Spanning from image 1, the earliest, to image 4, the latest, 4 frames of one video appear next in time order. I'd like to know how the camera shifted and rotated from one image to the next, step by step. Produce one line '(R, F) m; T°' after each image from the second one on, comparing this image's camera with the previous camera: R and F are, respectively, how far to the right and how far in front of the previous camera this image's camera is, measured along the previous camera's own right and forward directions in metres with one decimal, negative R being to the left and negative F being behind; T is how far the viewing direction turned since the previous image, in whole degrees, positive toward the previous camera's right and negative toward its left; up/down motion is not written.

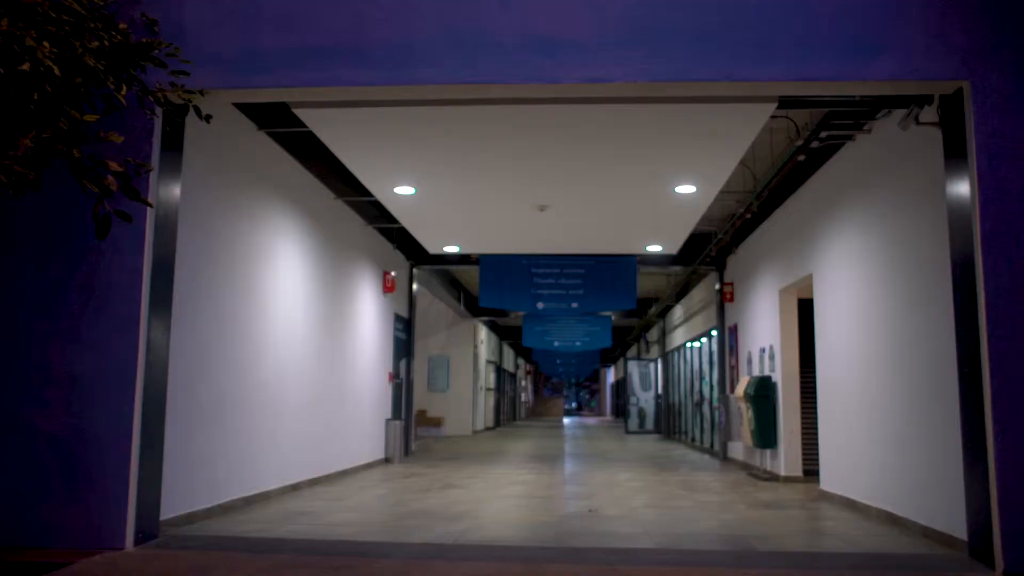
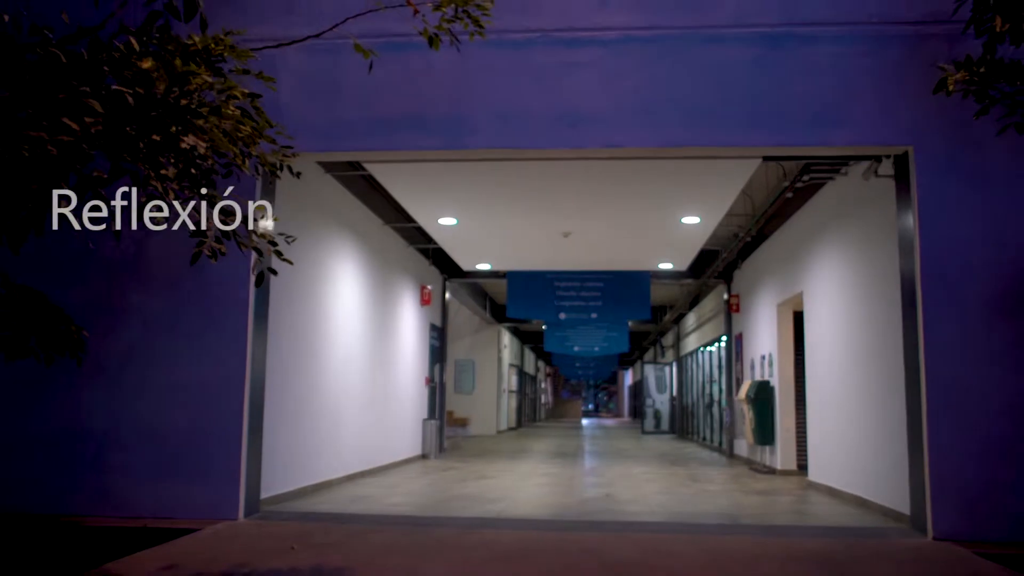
(-0.1, -1.2) m; -1°
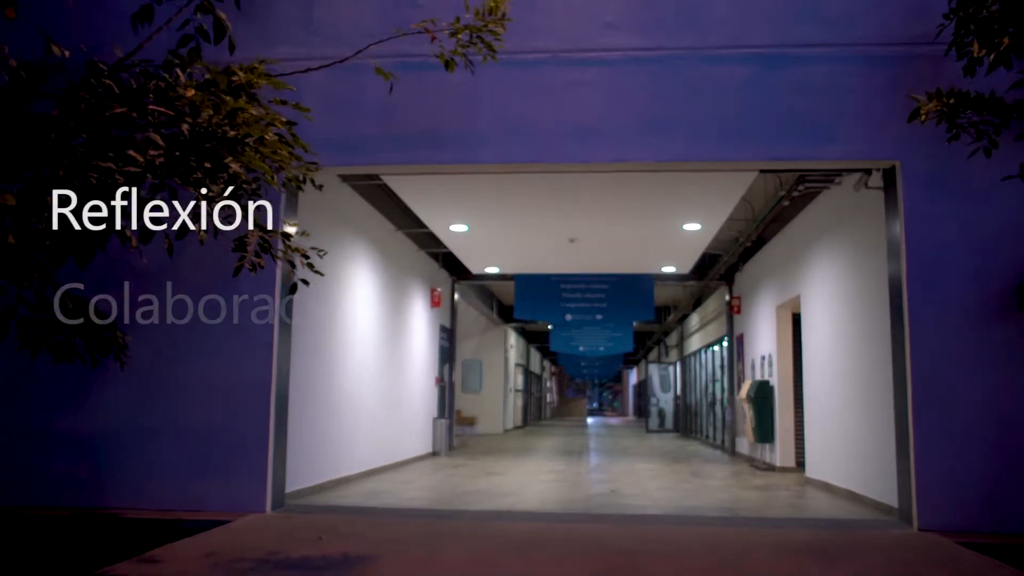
(0.0, -0.4) m; 0°
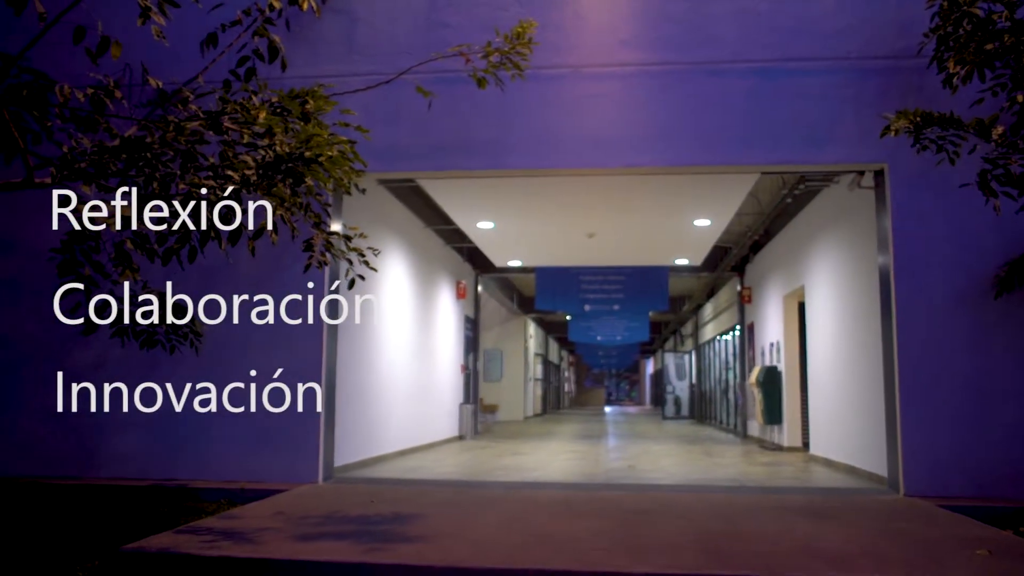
(-0.1, -0.7) m; -1°
